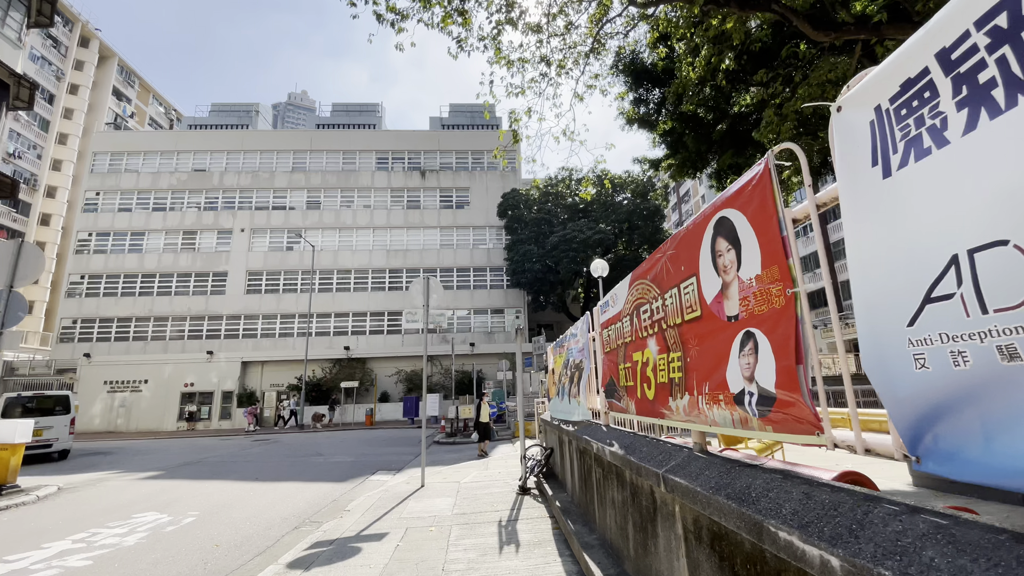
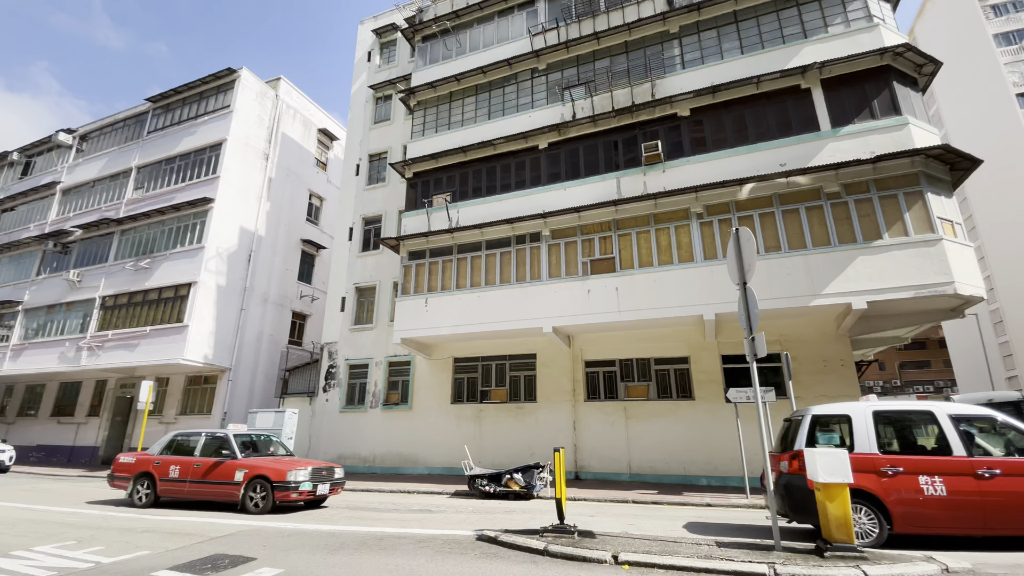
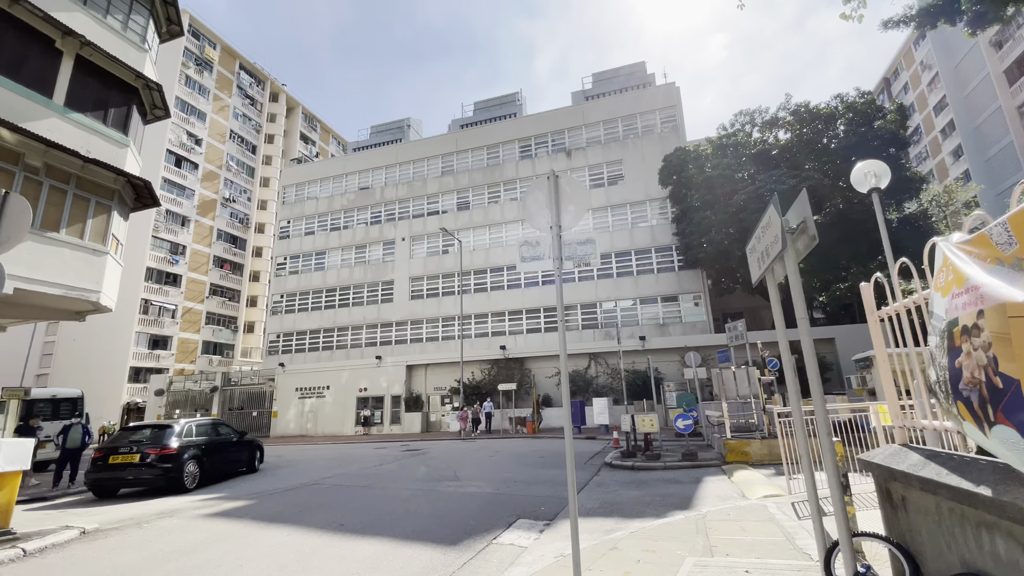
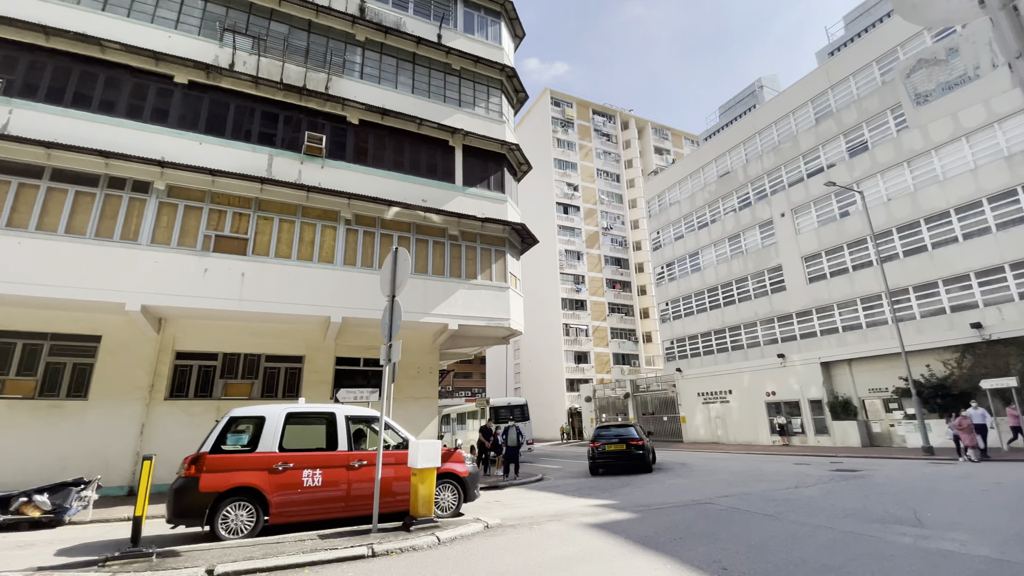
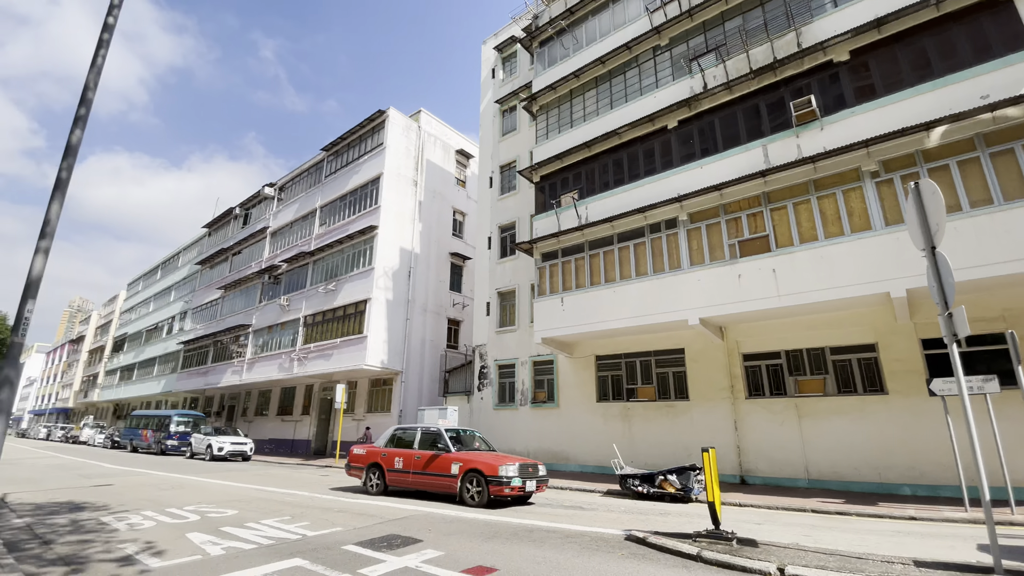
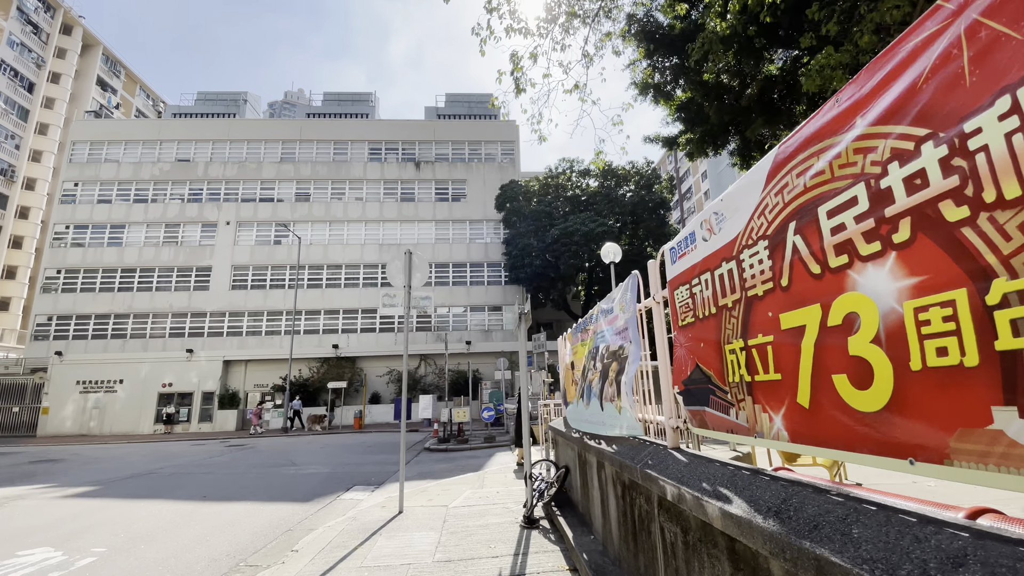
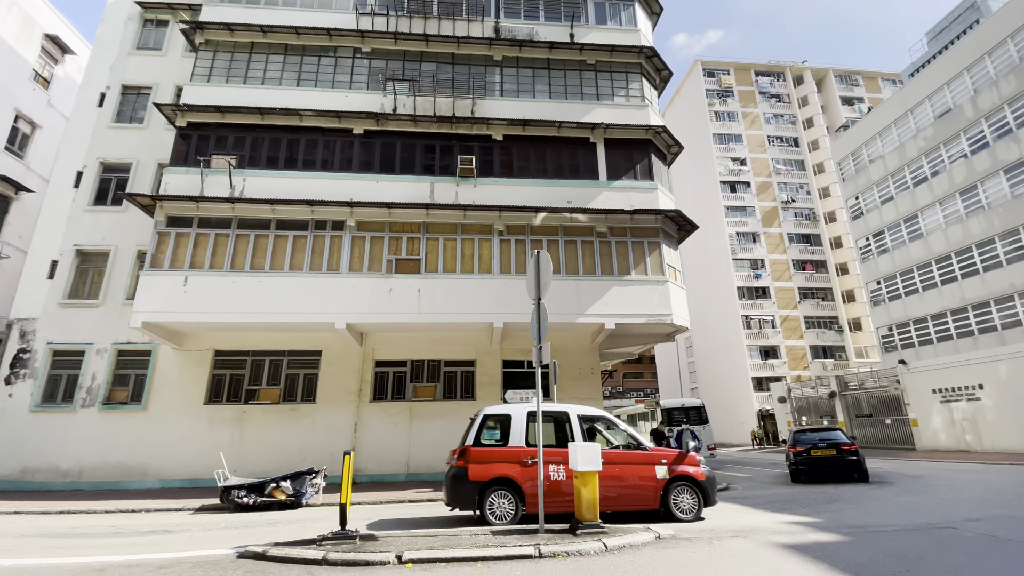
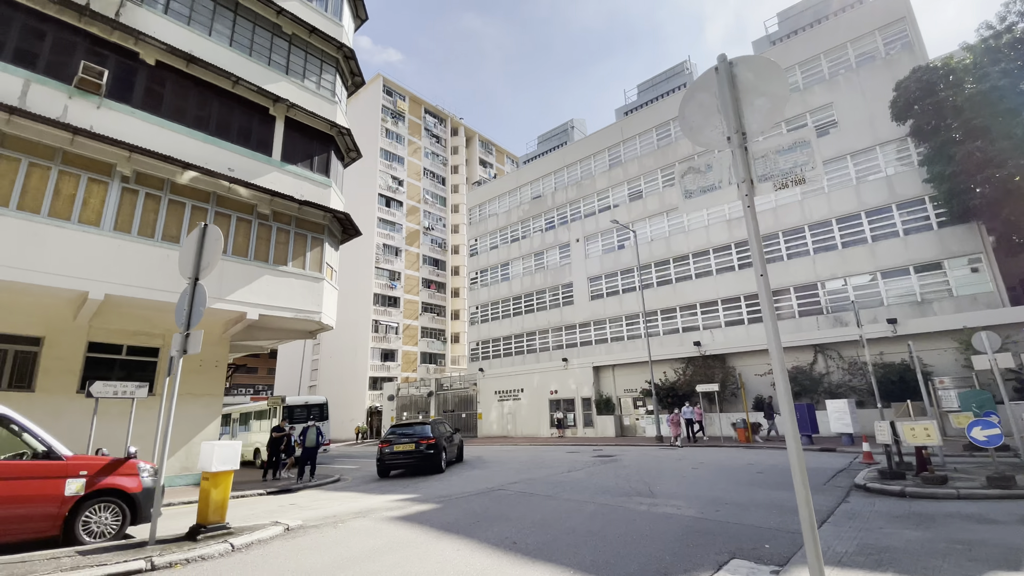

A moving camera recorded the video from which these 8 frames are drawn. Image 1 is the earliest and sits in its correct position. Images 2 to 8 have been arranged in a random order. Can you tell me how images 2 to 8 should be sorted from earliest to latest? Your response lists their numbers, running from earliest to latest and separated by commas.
6, 3, 8, 4, 7, 2, 5
